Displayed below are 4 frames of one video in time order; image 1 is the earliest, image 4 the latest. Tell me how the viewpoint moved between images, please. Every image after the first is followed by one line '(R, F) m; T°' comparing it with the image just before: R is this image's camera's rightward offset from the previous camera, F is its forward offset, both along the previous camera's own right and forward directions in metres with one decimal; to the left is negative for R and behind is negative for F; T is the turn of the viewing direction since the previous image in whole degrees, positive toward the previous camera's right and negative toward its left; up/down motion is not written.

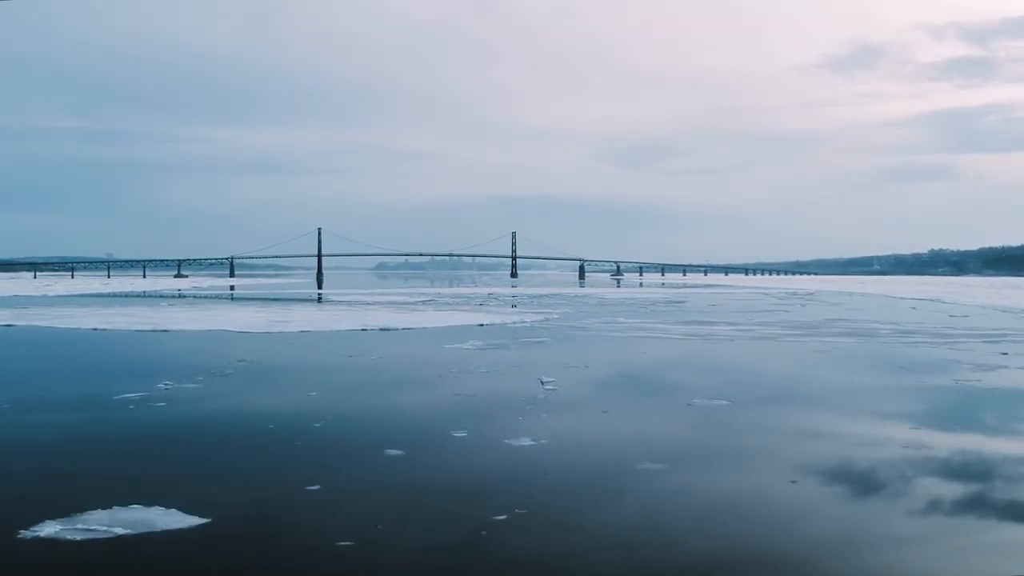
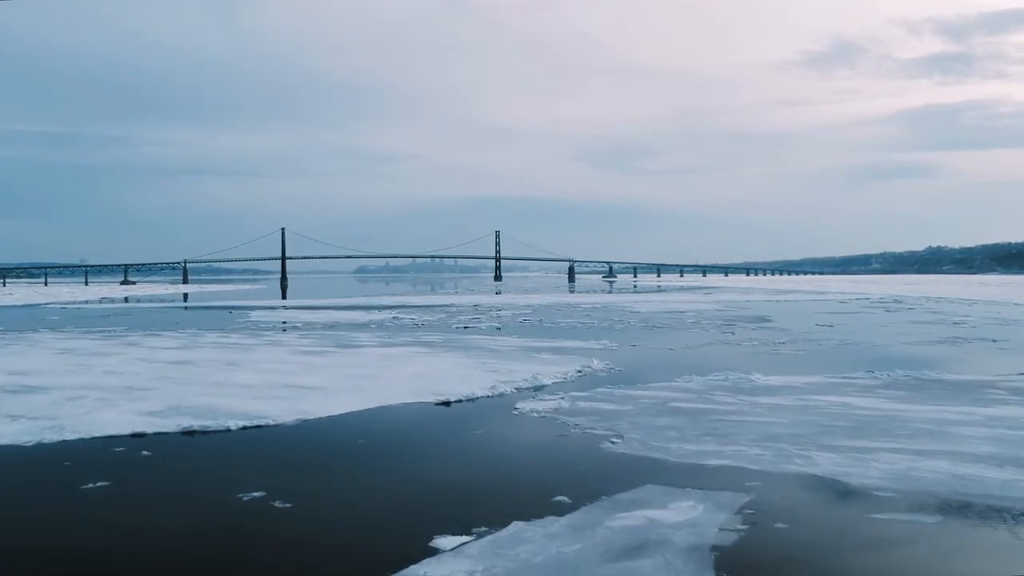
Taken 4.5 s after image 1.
(0.0, +2.7) m; +1°
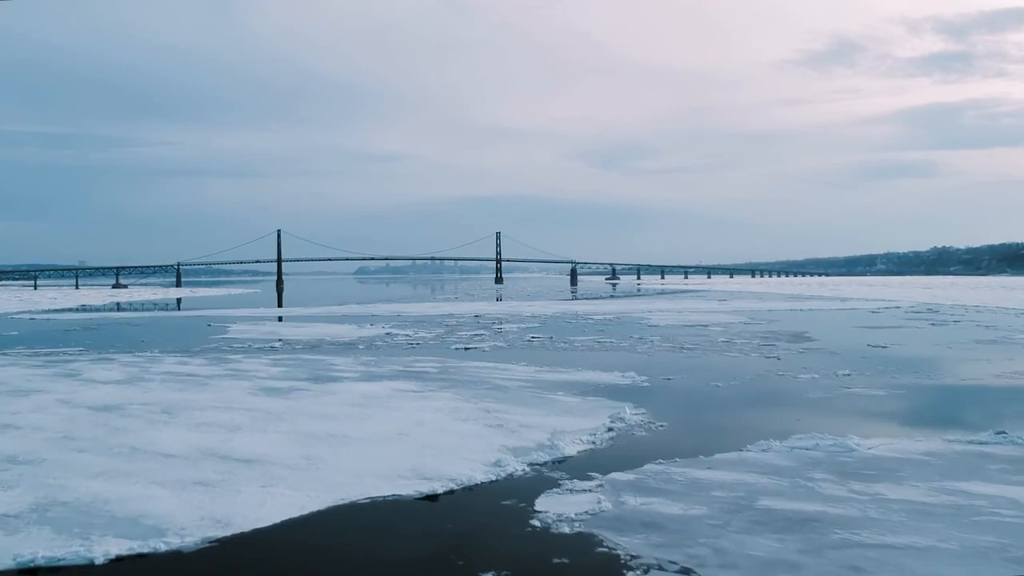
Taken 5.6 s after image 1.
(0.0, +0.6) m; 0°
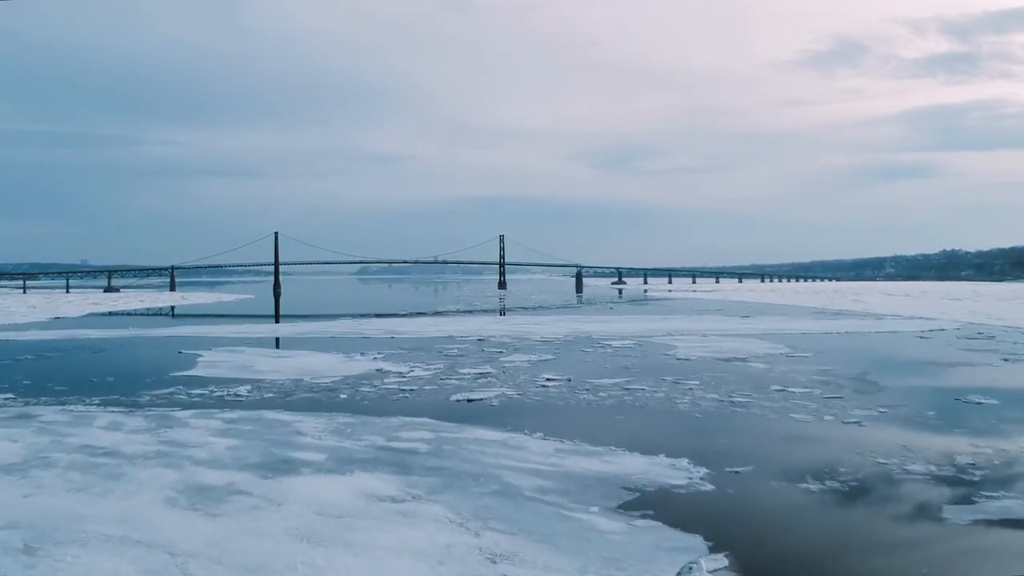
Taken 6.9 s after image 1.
(-0.1, +0.7) m; 0°
